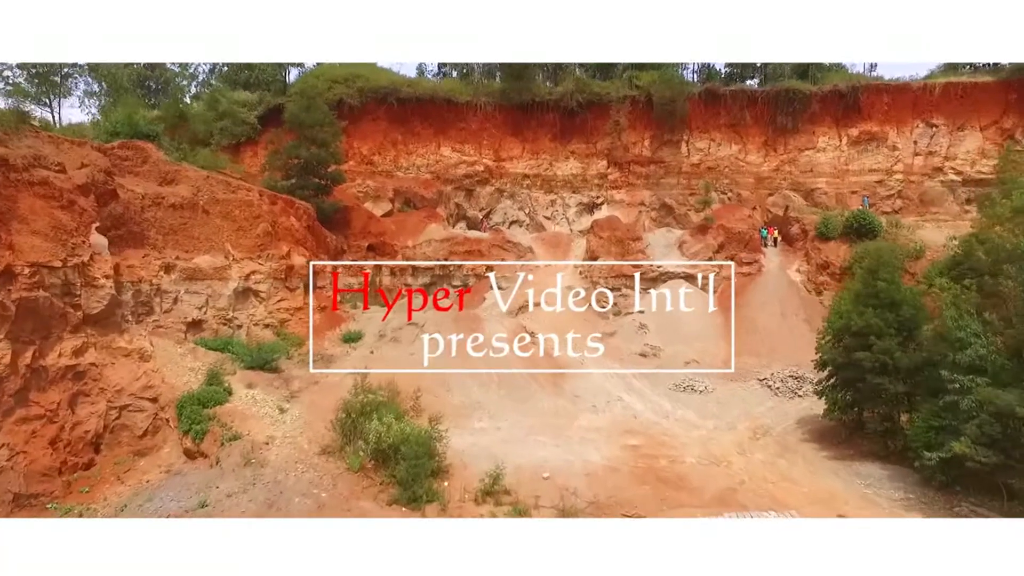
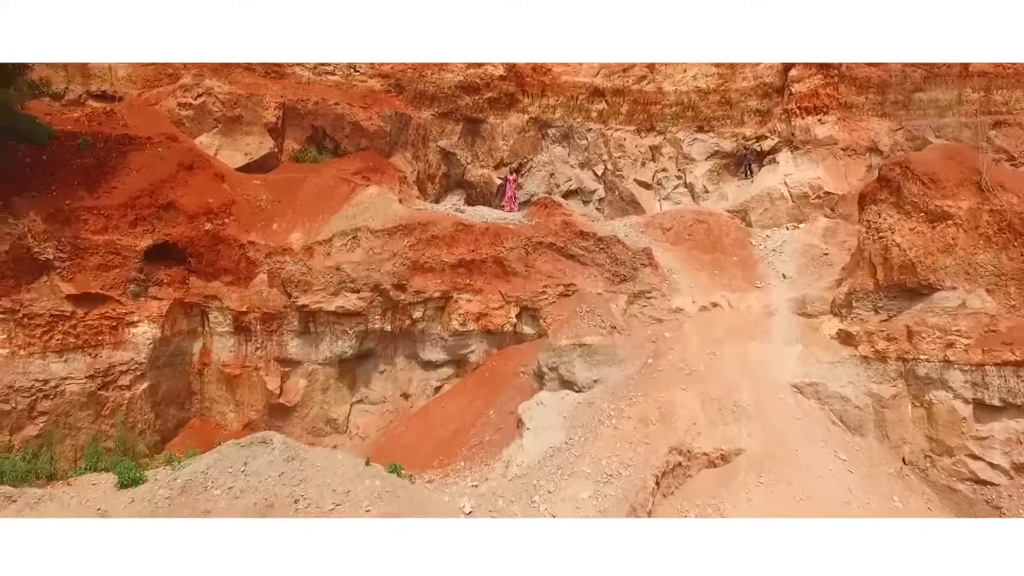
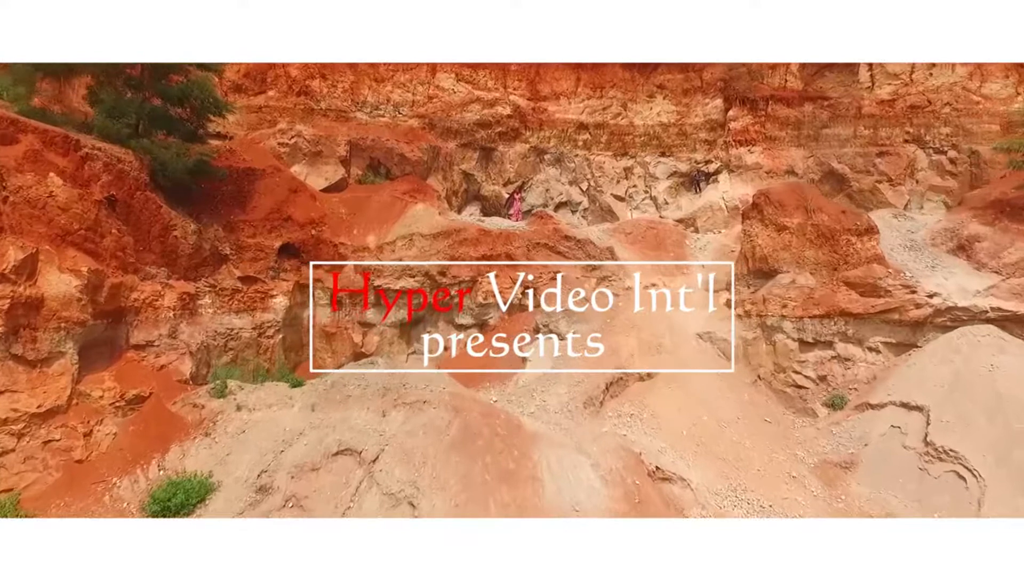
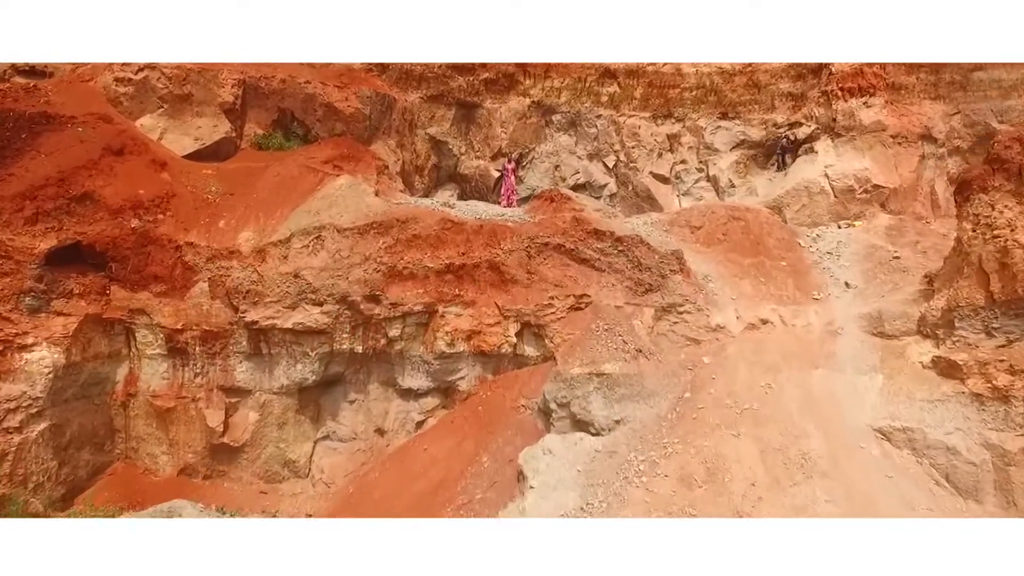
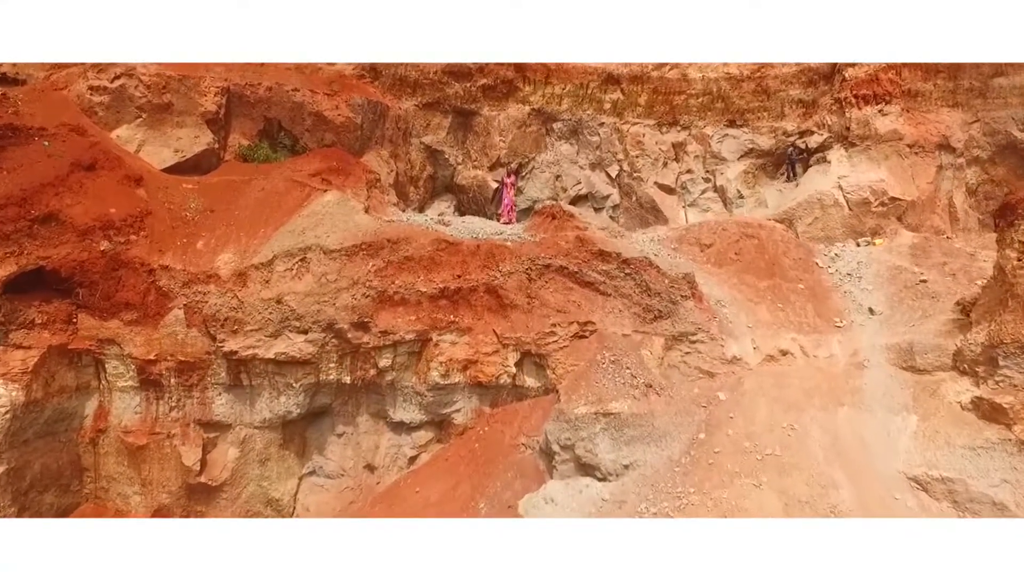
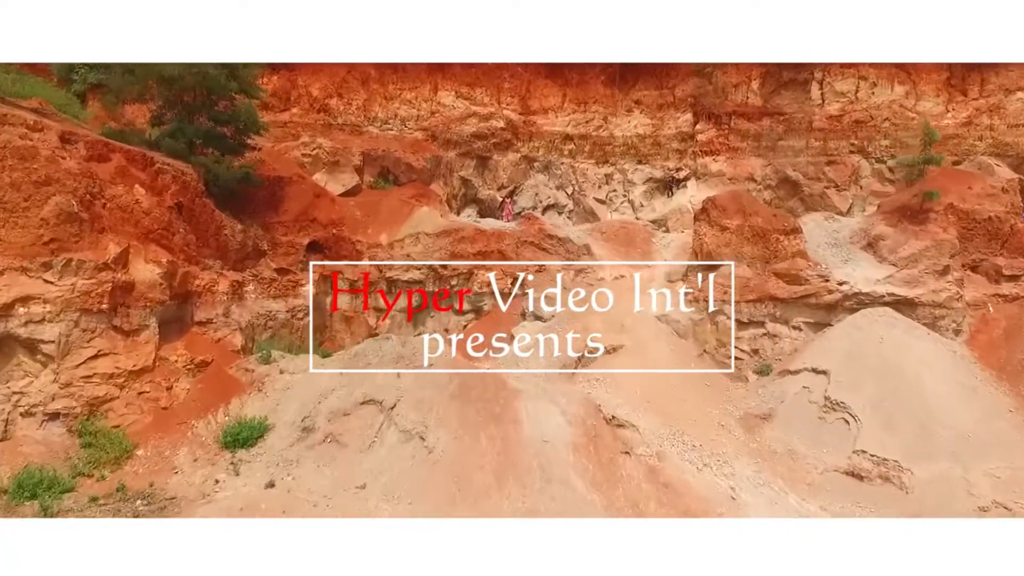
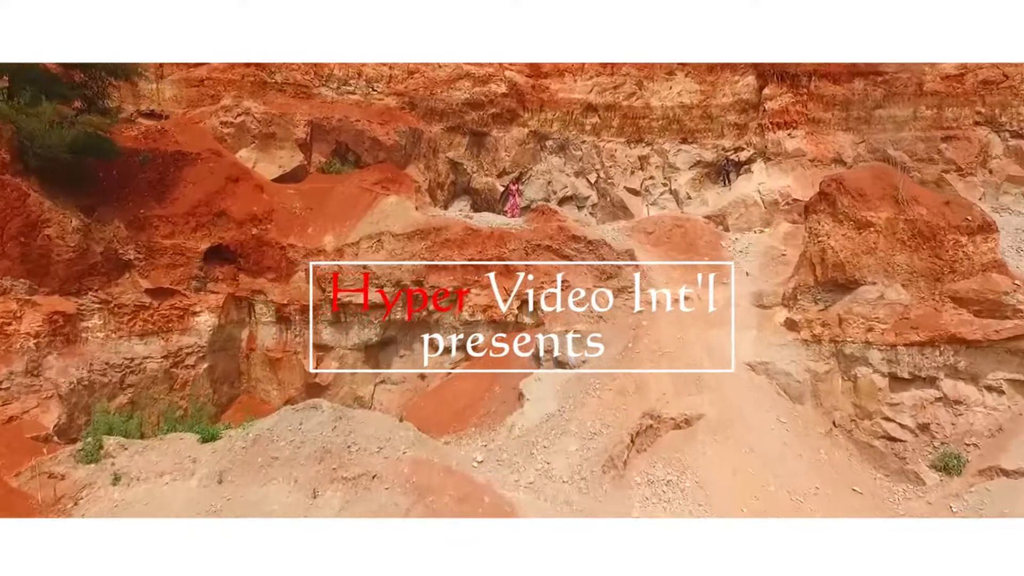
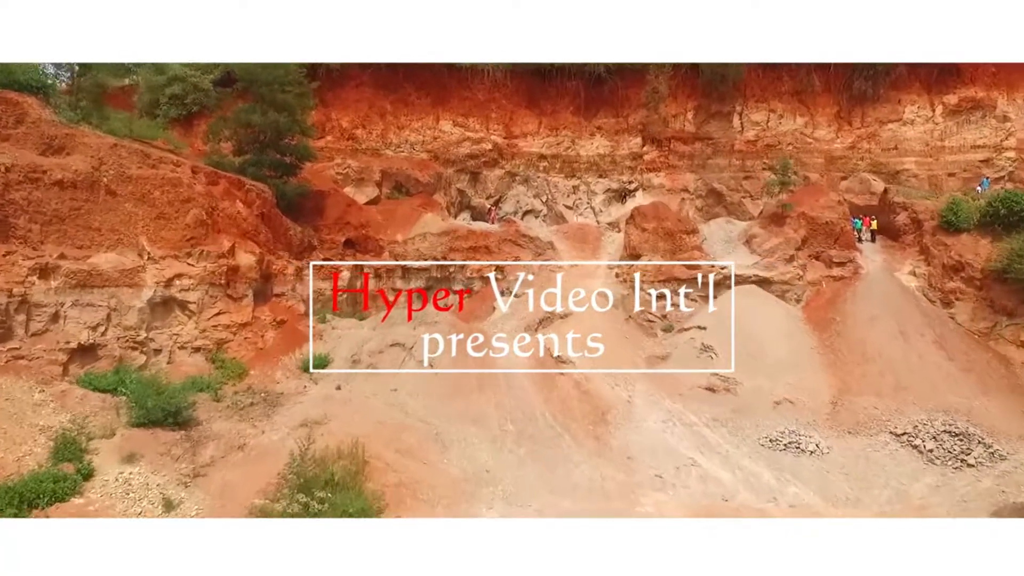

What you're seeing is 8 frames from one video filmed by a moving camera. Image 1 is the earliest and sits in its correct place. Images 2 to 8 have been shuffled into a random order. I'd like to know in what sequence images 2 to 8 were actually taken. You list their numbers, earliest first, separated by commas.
8, 6, 3, 7, 2, 4, 5
